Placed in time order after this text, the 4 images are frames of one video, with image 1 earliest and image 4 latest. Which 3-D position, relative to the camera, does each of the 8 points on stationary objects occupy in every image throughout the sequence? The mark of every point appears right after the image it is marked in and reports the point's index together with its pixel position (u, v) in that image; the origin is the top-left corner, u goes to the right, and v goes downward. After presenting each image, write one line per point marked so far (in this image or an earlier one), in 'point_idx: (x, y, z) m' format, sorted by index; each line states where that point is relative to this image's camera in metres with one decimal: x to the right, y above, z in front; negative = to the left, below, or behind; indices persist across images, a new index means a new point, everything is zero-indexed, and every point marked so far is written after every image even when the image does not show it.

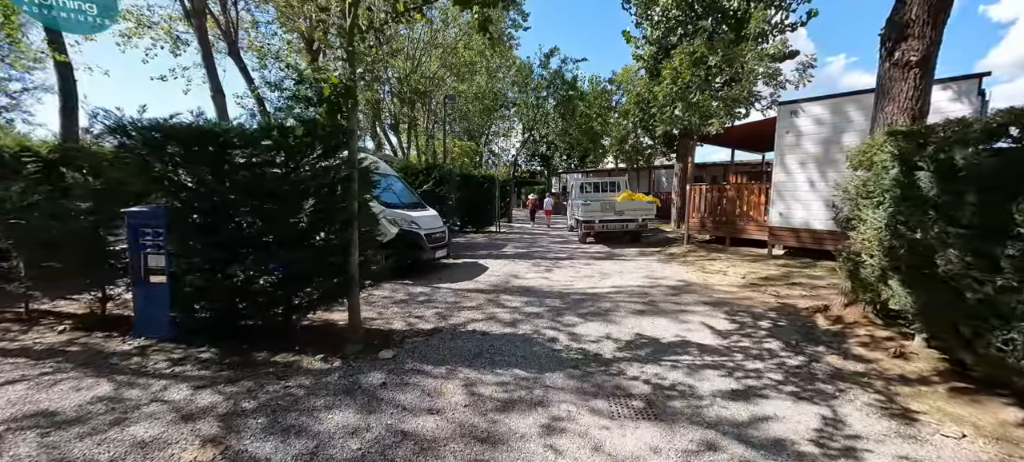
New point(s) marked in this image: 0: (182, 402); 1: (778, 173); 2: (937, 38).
0: (-2.4, -1.3, +3.1) m
1: (+5.9, +1.3, +9.1) m
2: (+4.4, +2.0, +4.3) m
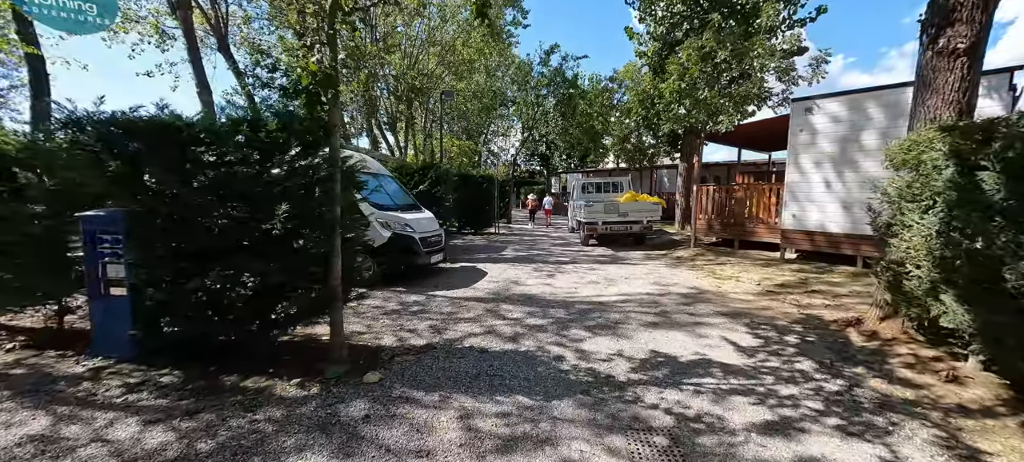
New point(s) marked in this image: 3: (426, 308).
0: (-2.4, -1.3, +2.6) m
1: (+5.9, +1.2, +8.7) m
2: (+4.4, +1.9, +3.8) m
3: (-1.2, -1.0, +5.6) m
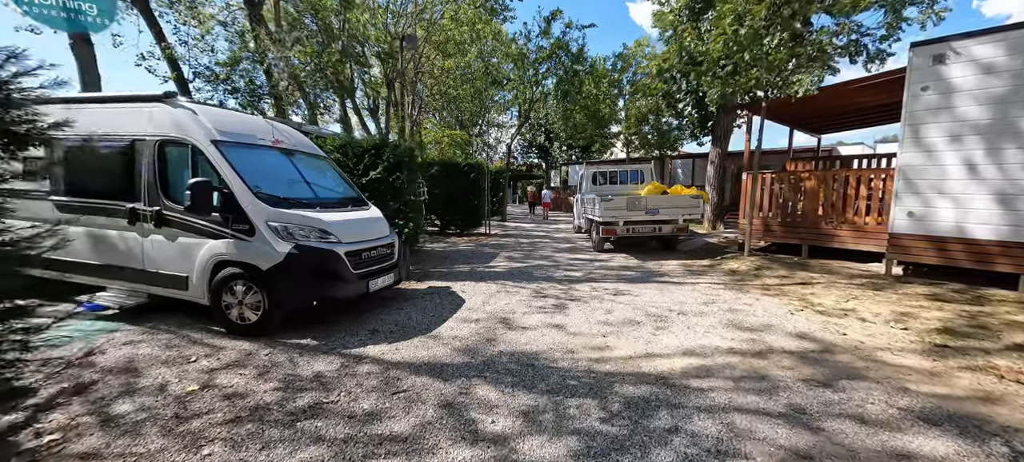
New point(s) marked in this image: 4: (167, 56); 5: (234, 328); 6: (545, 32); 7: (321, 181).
0: (-2.5, -1.5, -0.1) m
1: (+5.7, +1.1, +6.0) m
2: (+4.3, +1.8, +1.1) m
3: (-1.3, -1.1, +2.9) m
4: (-8.8, +4.5, +10.6) m
5: (-2.7, -0.9, +4.0) m
6: (+1.3, +7.9, +16.5) m
7: (-2.4, +0.6, +5.2) m
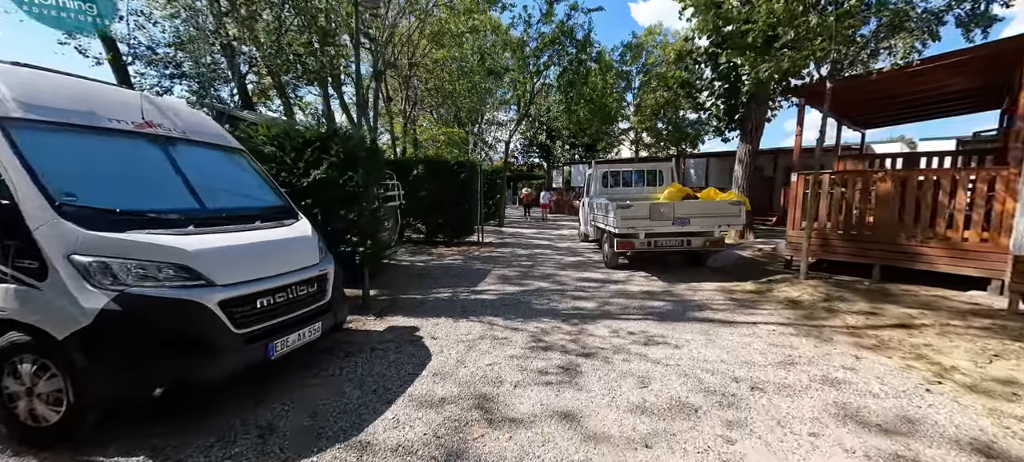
0: (-2.6, -1.7, -1.8) m
1: (+5.6, +0.9, +4.3) m
2: (+4.1, +1.5, -0.5) m
3: (-1.4, -1.4, +1.2) m
4: (-8.9, +4.3, +9.0) m
5: (-2.8, -1.2, +2.4) m
6: (+1.2, +7.6, +14.8) m
7: (-2.5, +0.4, +3.6) m
